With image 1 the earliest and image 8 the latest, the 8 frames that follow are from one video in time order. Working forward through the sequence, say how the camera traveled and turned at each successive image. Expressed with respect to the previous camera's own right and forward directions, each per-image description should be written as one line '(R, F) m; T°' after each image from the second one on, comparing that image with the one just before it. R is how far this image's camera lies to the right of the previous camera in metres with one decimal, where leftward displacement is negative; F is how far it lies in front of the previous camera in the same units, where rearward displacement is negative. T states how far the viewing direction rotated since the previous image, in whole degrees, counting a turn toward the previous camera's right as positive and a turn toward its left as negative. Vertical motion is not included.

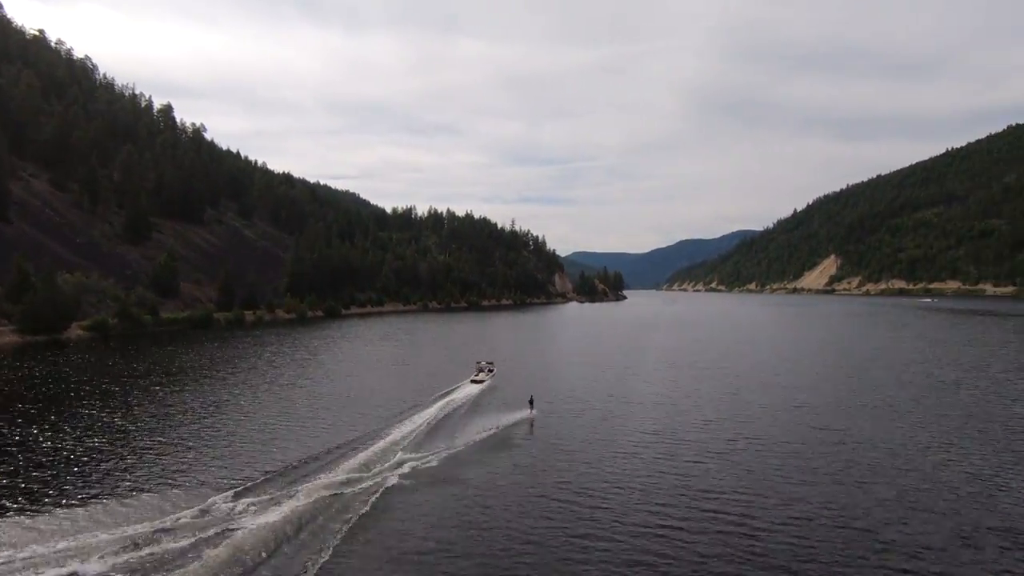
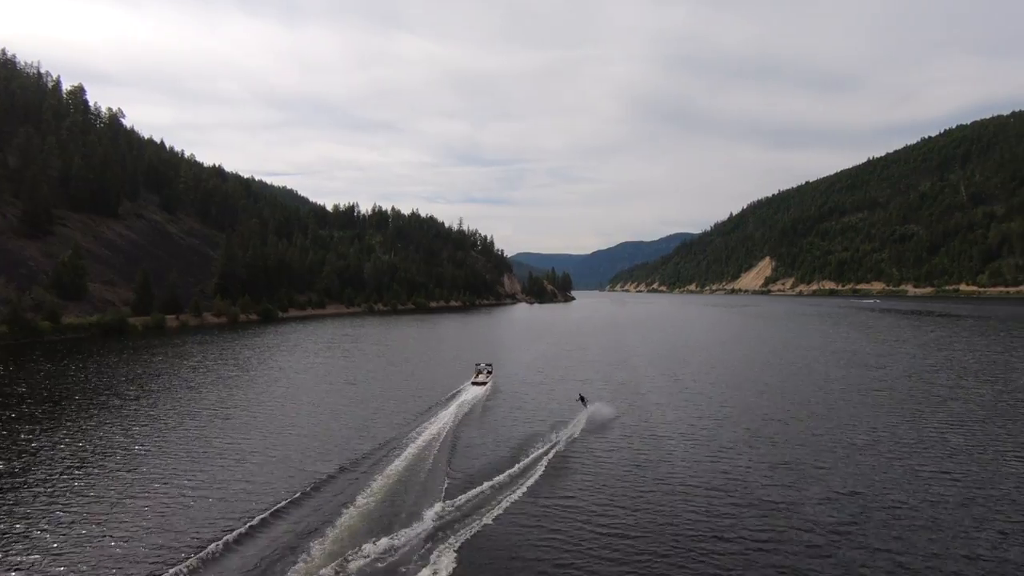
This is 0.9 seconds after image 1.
(-1.4, +4.6) m; +6°
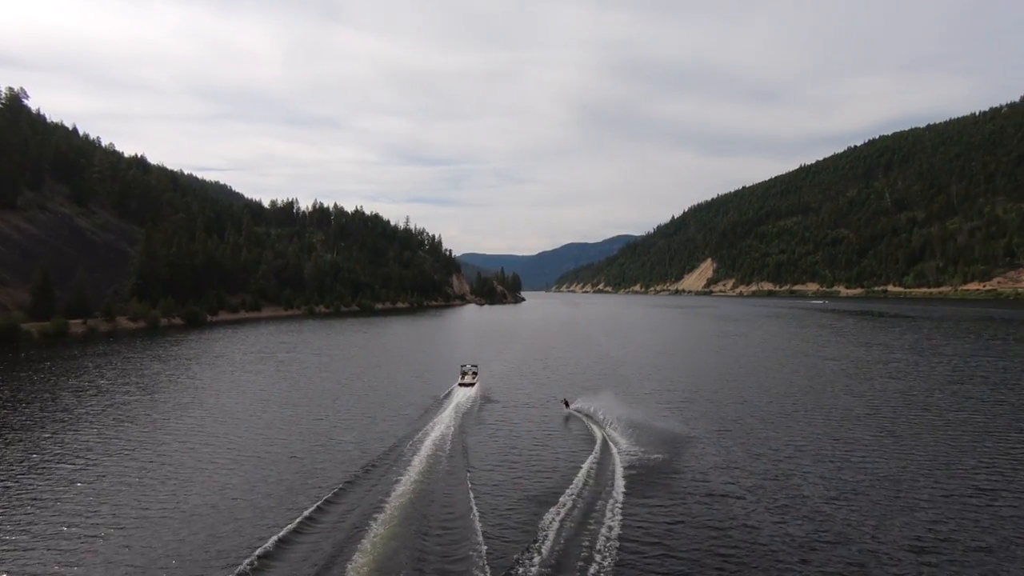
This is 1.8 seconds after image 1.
(-1.2, +4.9) m; +5°
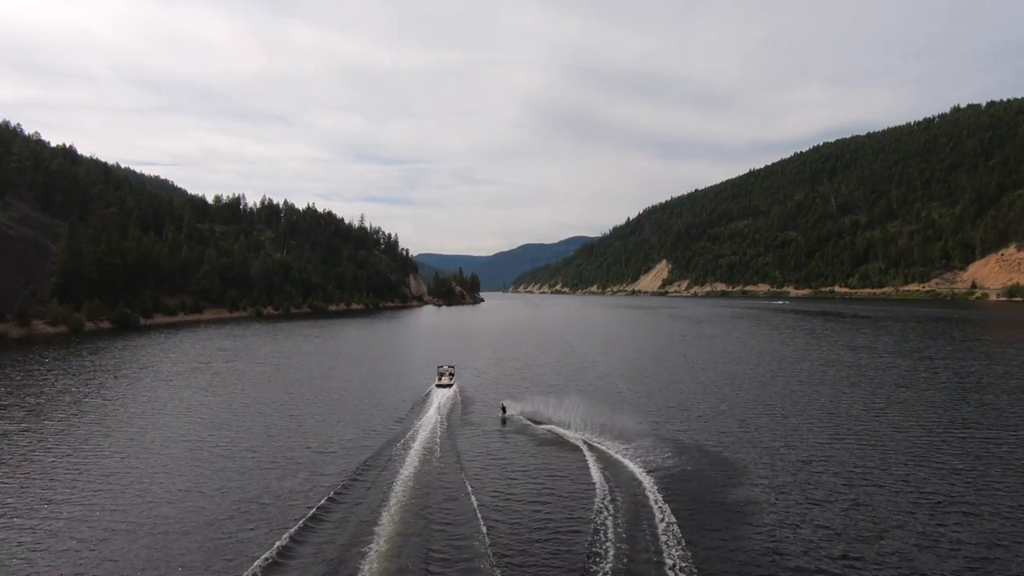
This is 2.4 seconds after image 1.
(-0.8, +3.6) m; +4°
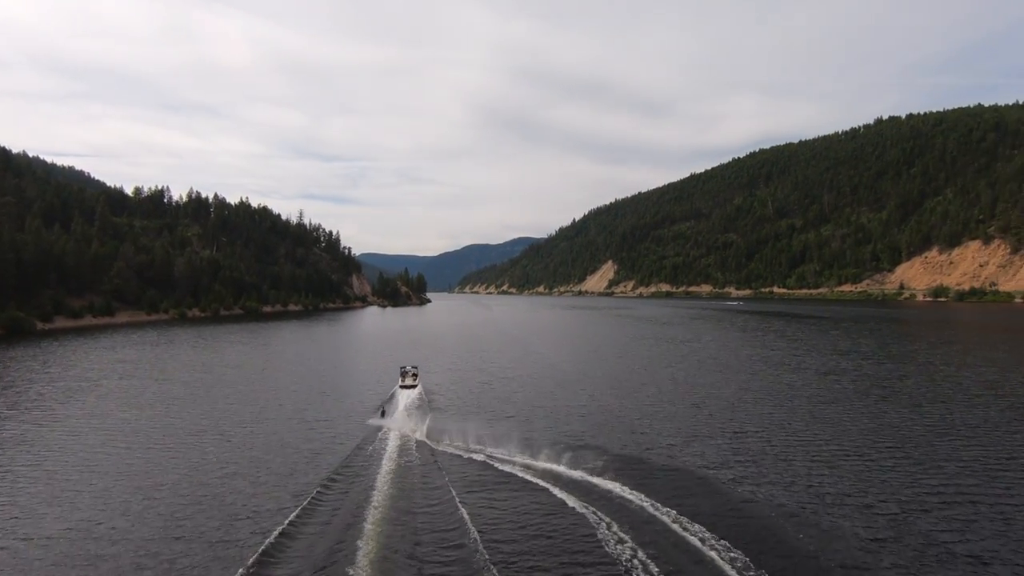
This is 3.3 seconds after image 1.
(-1.1, +5.4) m; +5°
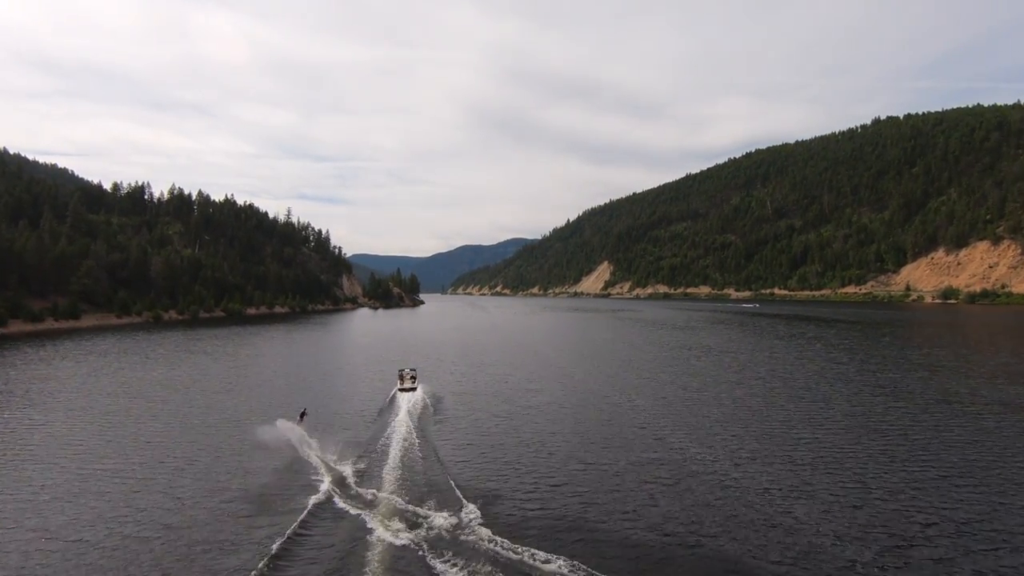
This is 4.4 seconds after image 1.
(-1.5, +8.1) m; +1°
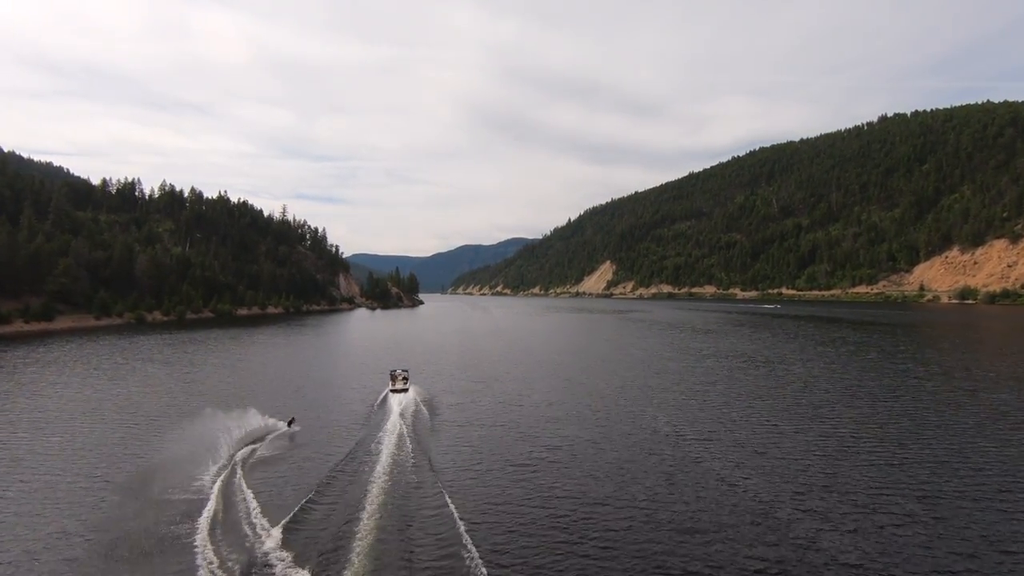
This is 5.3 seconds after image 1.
(-0.8, +6.9) m; 0°
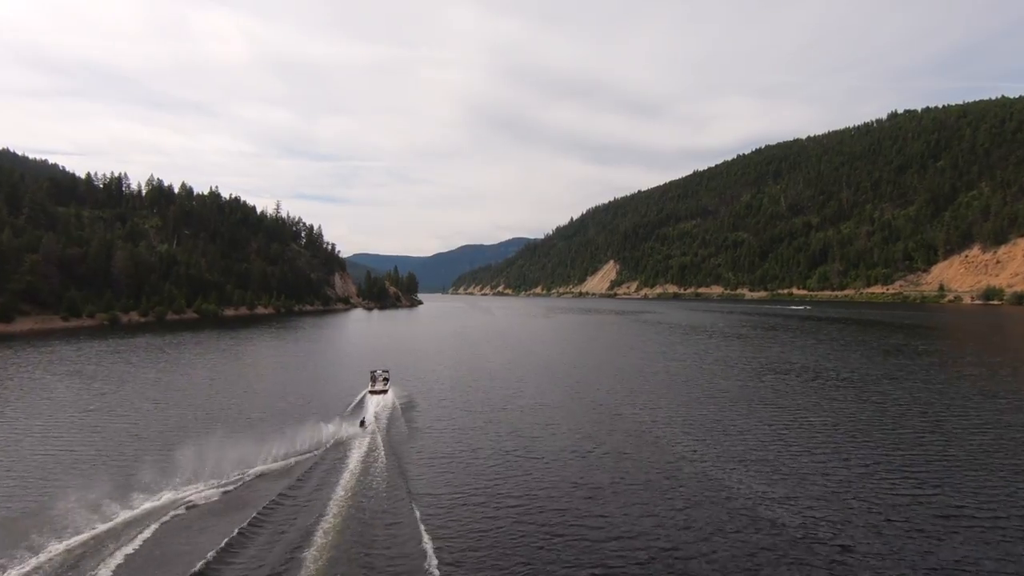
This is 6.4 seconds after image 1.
(-0.6, +8.8) m; 0°
